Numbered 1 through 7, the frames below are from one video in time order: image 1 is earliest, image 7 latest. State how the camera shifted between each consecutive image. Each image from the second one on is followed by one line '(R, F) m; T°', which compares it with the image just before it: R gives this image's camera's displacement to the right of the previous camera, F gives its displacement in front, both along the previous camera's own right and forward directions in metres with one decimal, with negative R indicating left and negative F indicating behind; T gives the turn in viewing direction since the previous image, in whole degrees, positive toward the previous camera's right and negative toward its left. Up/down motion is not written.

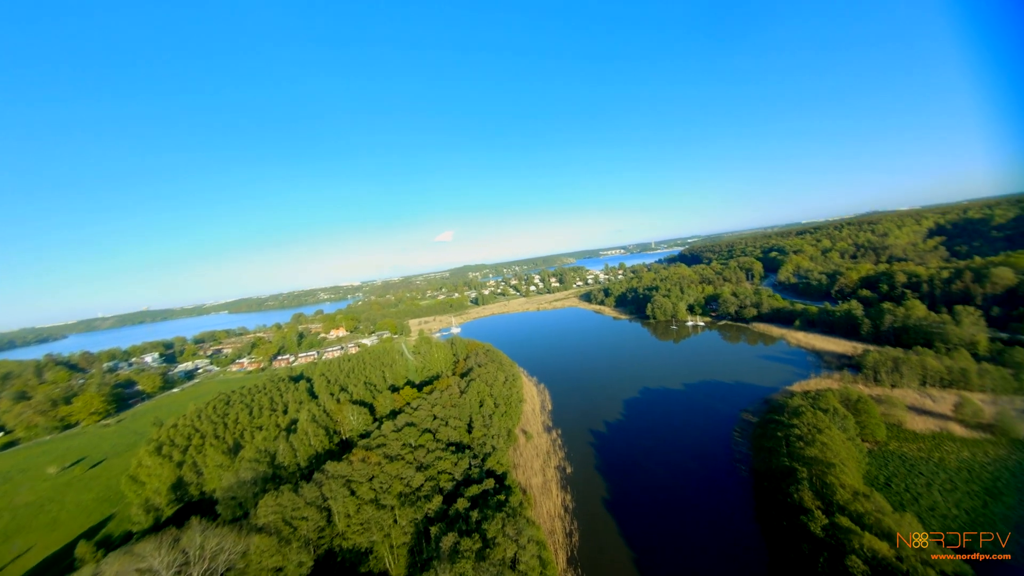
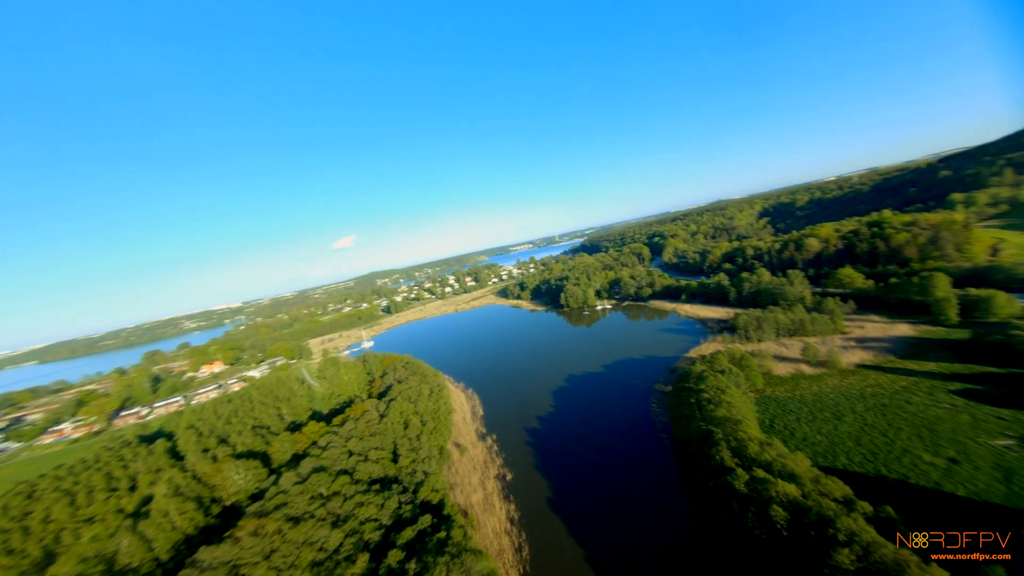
(-0.2, +2.1) m; +15°
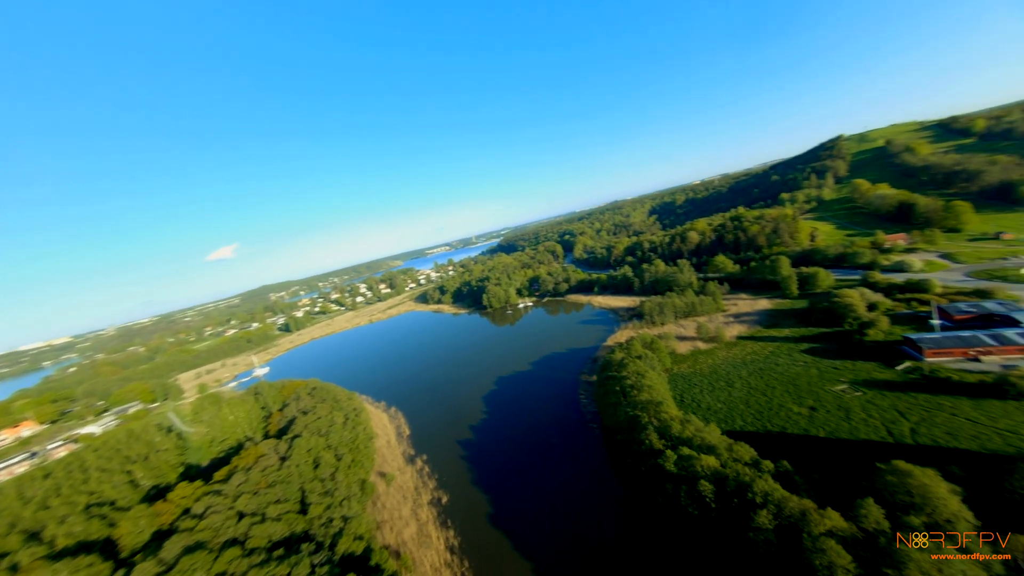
(-0.2, +1.6) m; +14°
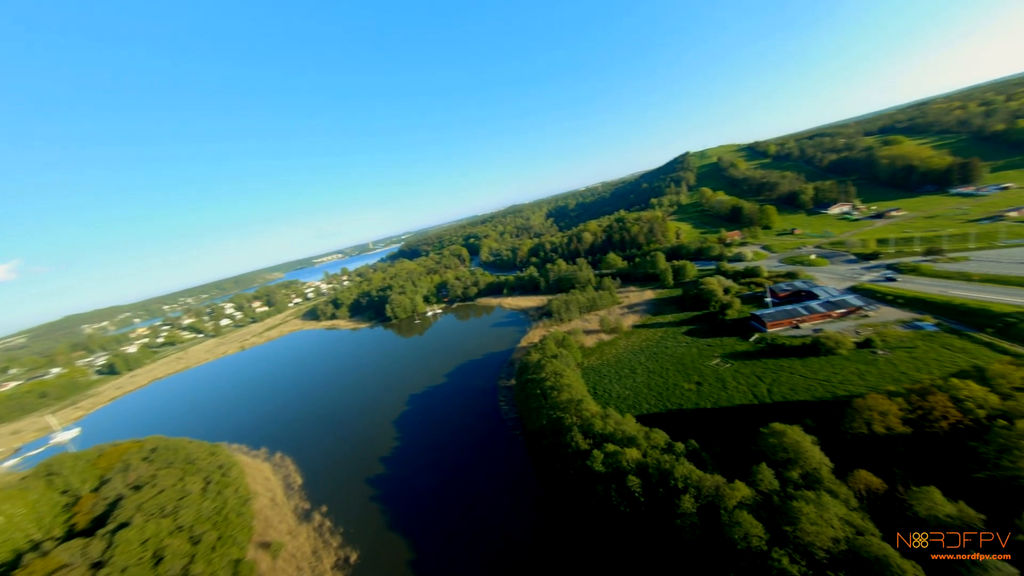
(-0.2, +1.9) m; +16°
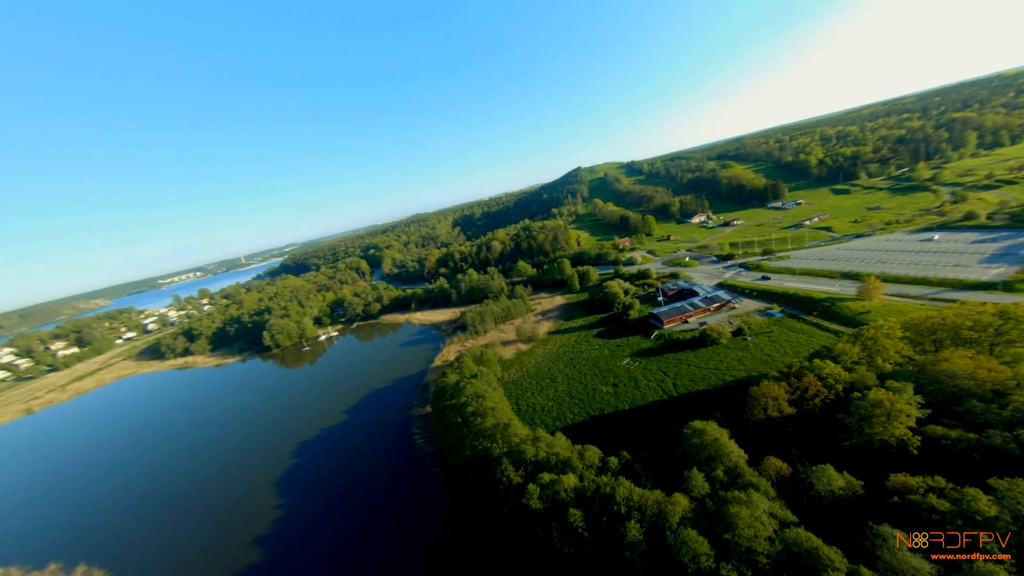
(-0.1, +2.6) m; +16°
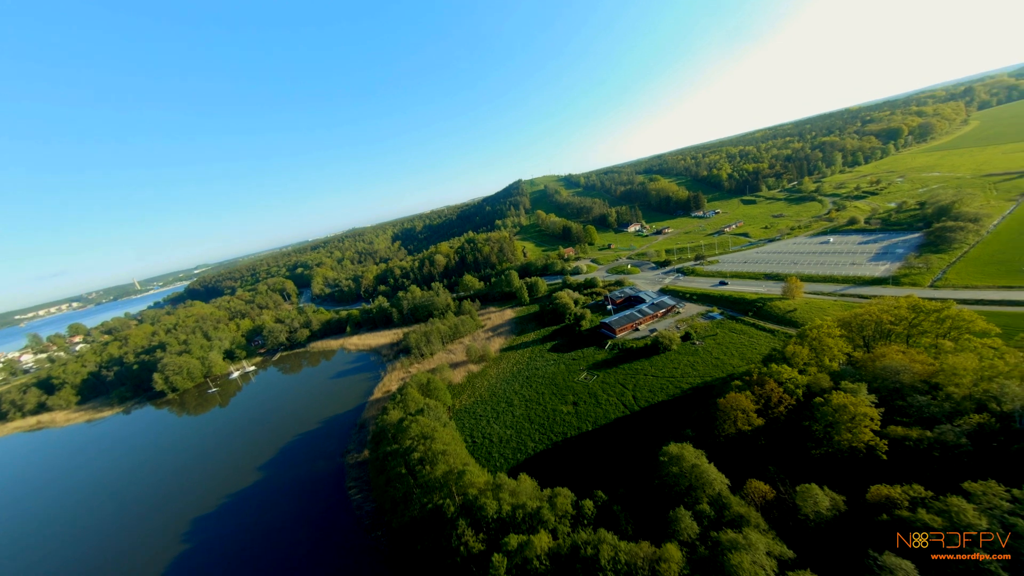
(0.0, +2.8) m; +9°
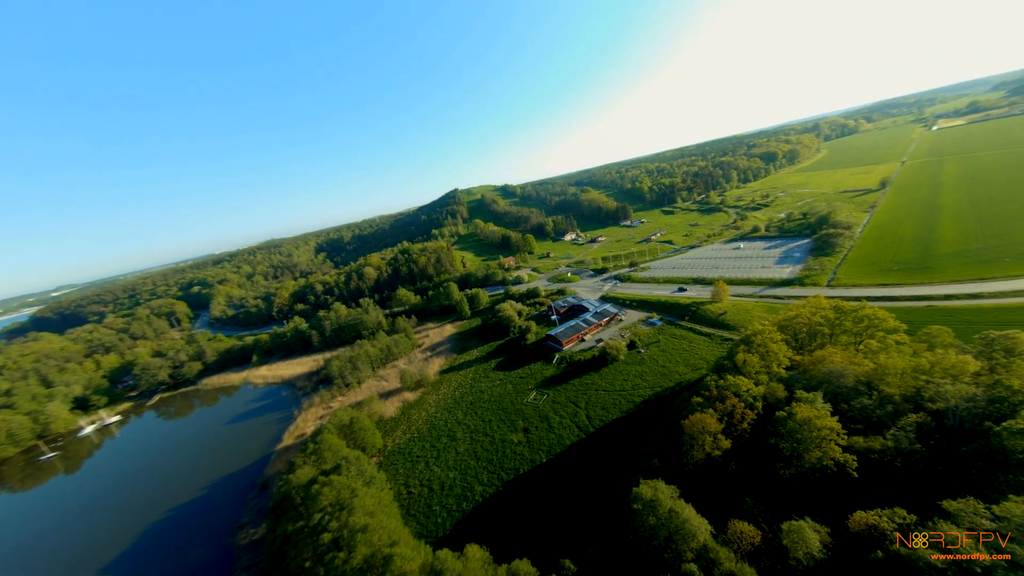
(+0.2, +3.4) m; +10°
